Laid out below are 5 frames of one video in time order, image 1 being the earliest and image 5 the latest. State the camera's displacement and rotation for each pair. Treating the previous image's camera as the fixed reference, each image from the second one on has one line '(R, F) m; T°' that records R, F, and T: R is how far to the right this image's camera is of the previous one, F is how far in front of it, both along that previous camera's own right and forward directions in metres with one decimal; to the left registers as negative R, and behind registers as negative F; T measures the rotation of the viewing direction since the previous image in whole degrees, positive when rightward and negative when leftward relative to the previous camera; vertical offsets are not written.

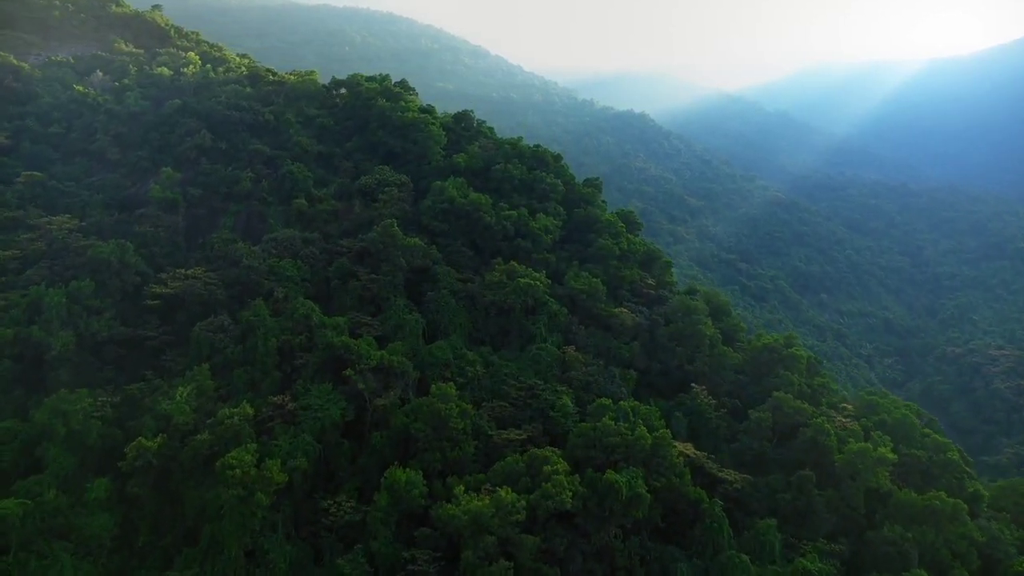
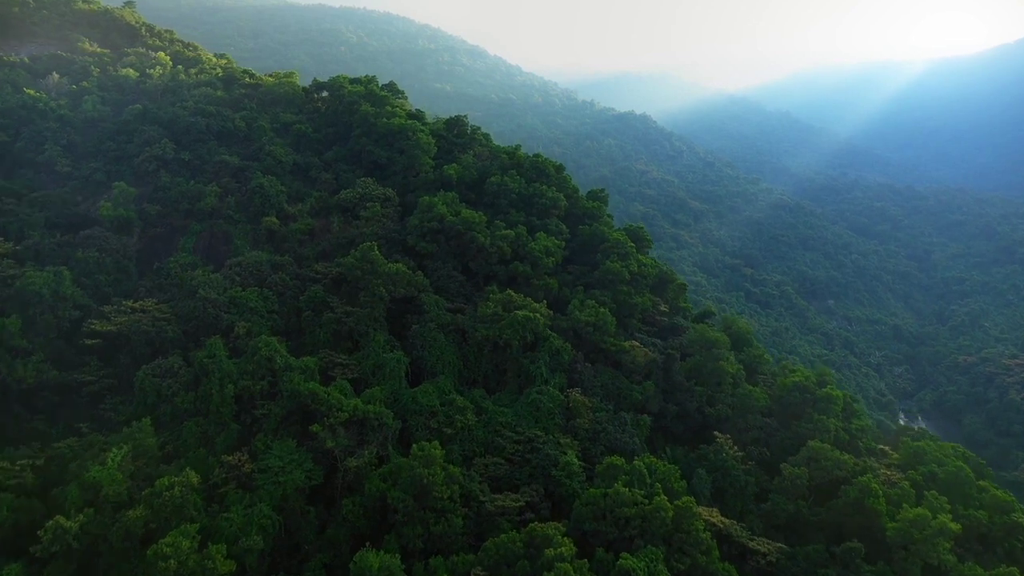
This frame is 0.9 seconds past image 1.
(+0.1, +2.7) m; 0°
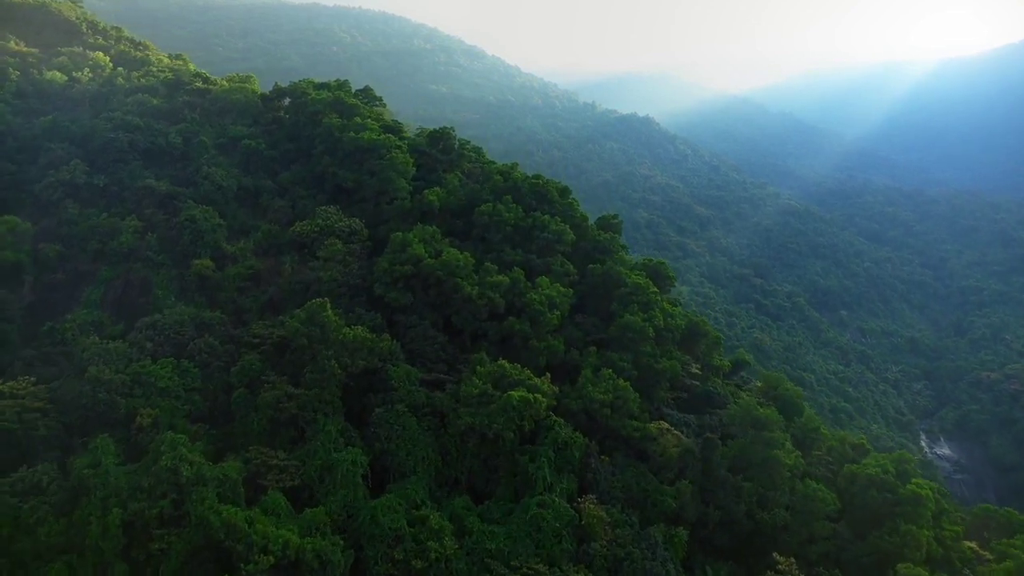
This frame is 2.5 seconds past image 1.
(+0.2, +4.6) m; 0°
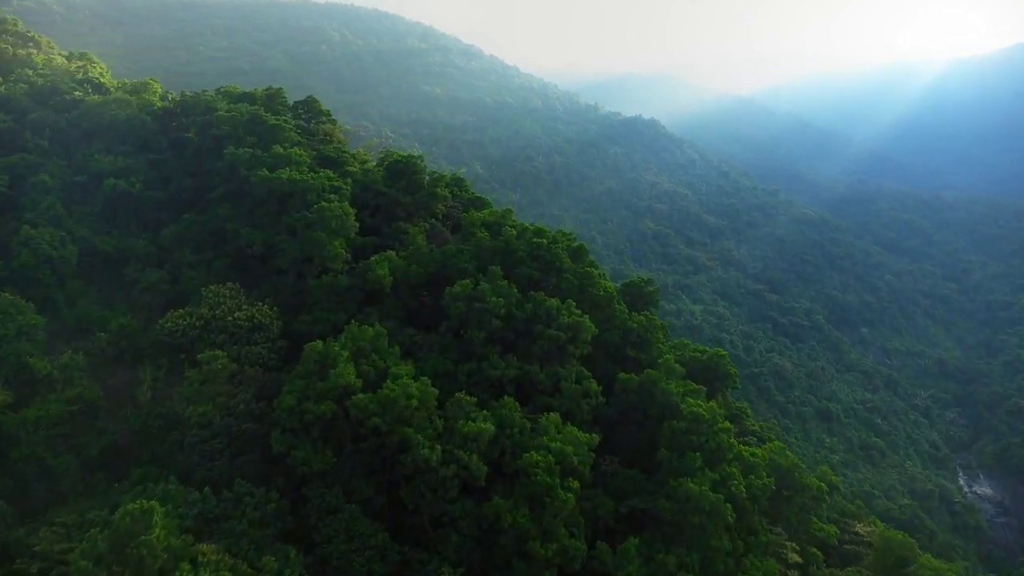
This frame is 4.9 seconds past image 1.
(+0.2, +7.0) m; 0°
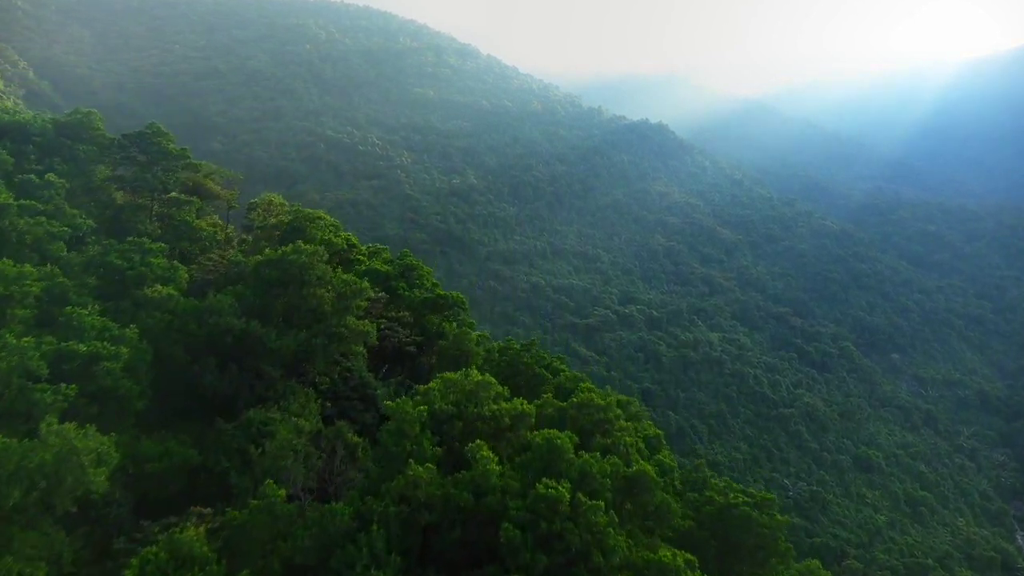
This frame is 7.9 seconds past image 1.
(+0.2, +8.5) m; 0°
